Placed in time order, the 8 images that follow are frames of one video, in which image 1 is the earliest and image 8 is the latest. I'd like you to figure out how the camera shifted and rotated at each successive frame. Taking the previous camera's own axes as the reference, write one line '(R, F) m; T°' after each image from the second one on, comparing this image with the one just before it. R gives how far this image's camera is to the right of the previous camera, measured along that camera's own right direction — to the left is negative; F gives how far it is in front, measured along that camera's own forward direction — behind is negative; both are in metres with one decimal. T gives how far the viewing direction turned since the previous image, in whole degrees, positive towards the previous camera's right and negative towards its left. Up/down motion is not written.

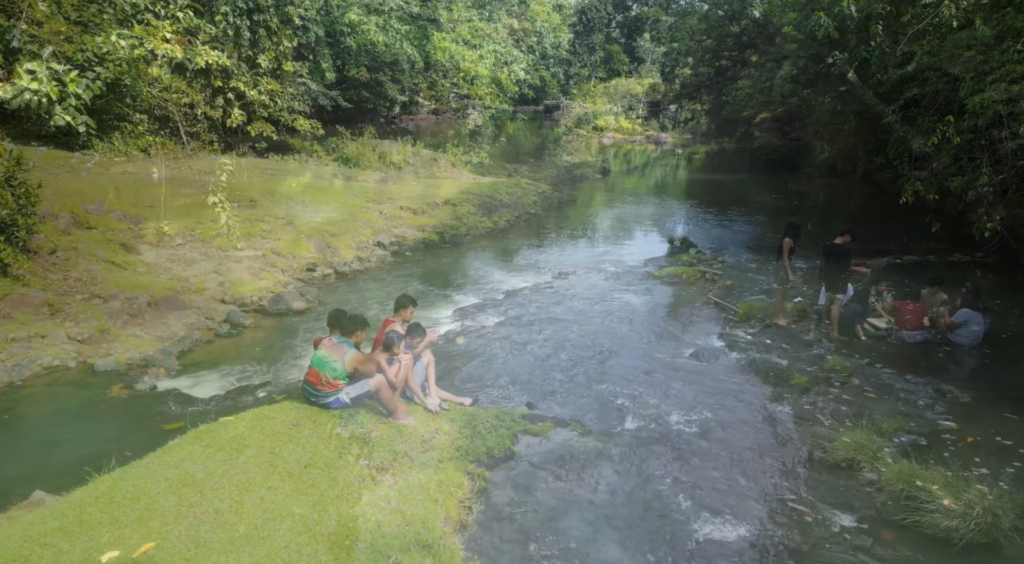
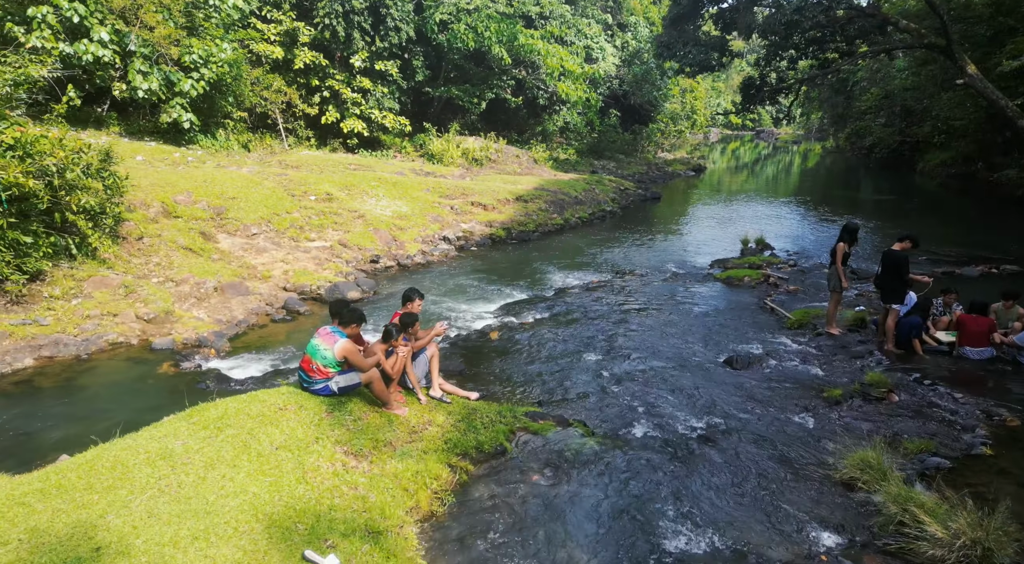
(+0.8, +0.1) m; -8°
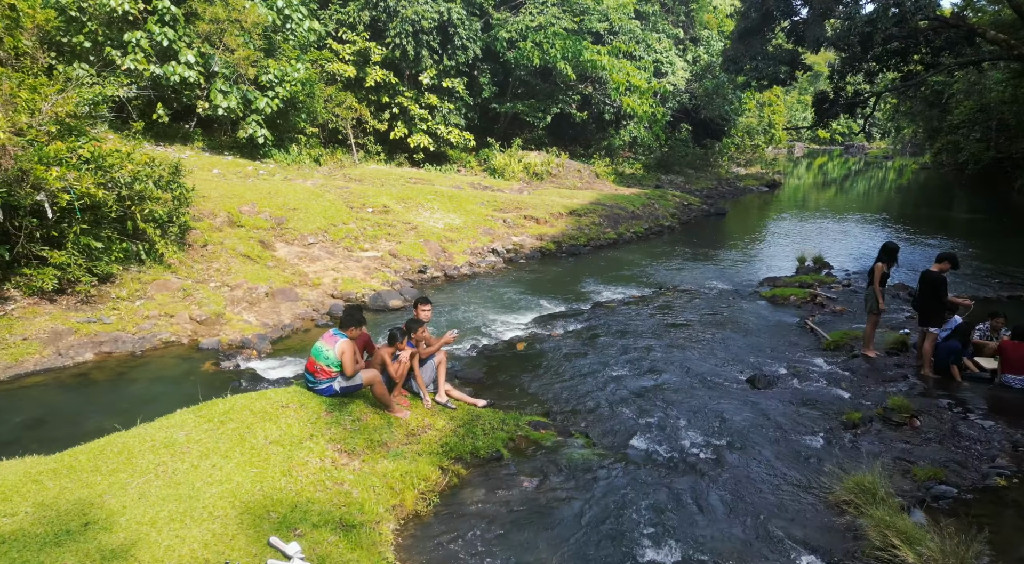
(+0.6, -0.1) m; -6°
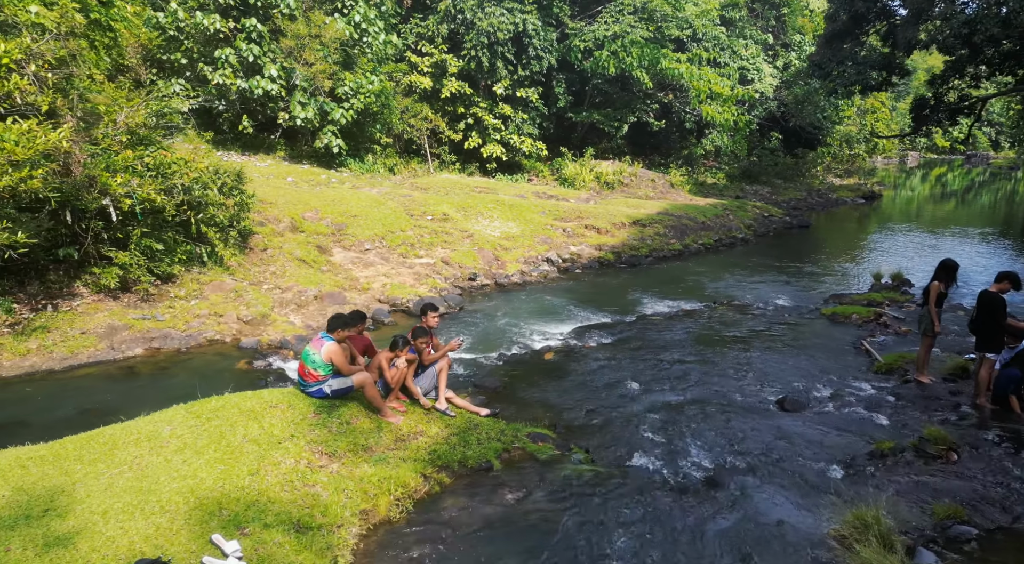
(+0.7, +0.2) m; -7°
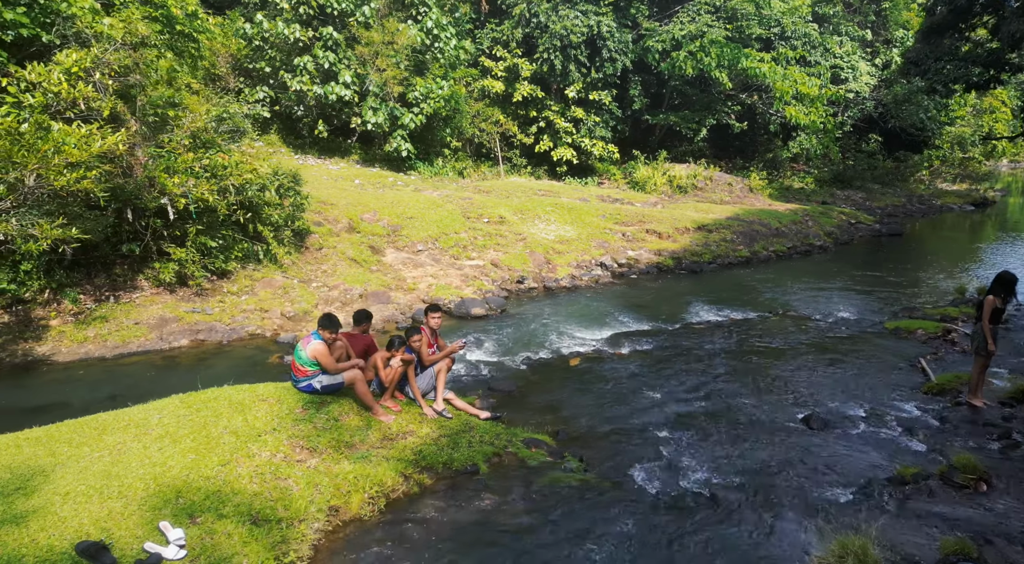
(+0.8, +0.2) m; -7°
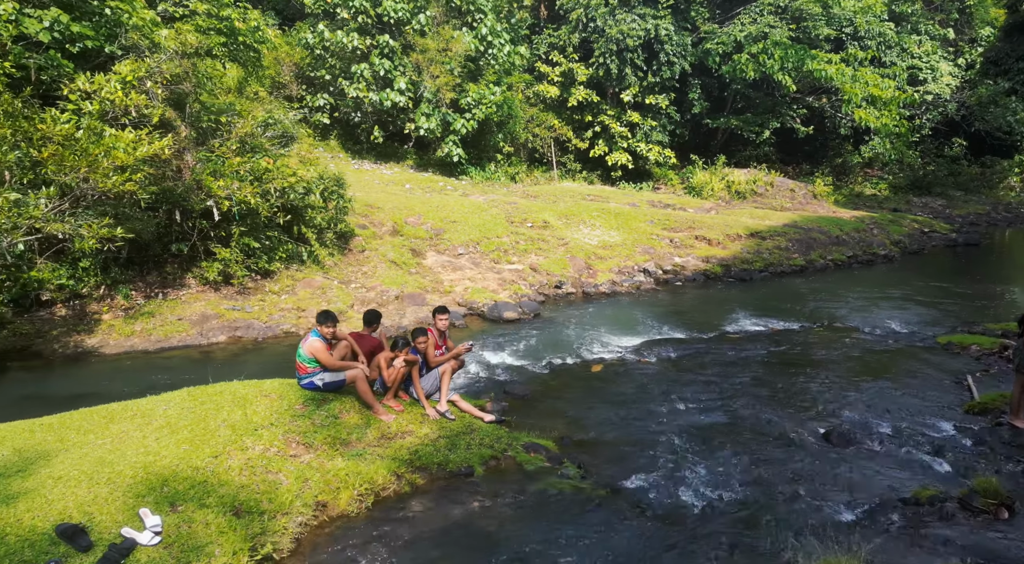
(+0.5, +0.1) m; -5°
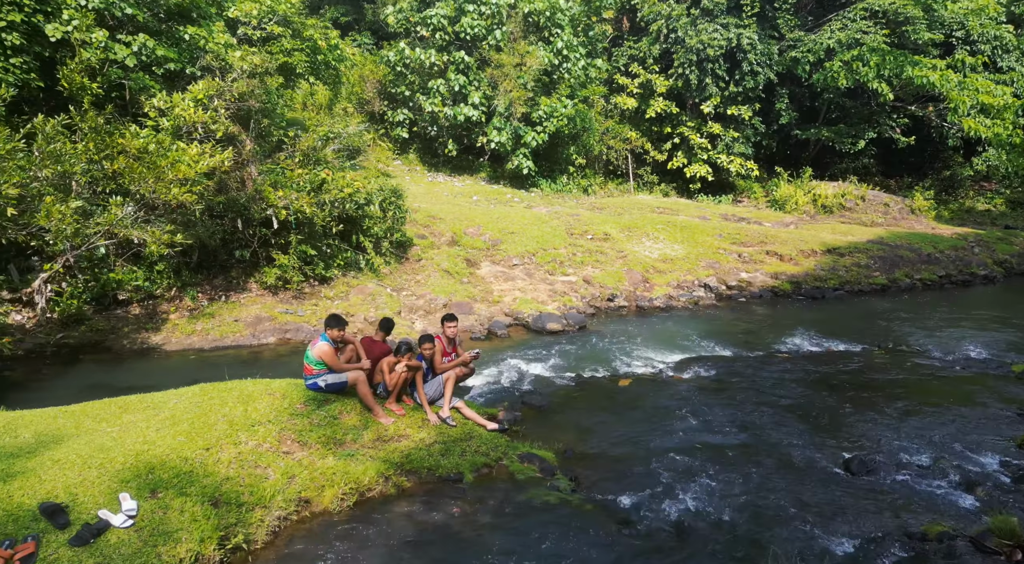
(+0.8, 0.0) m; -7°
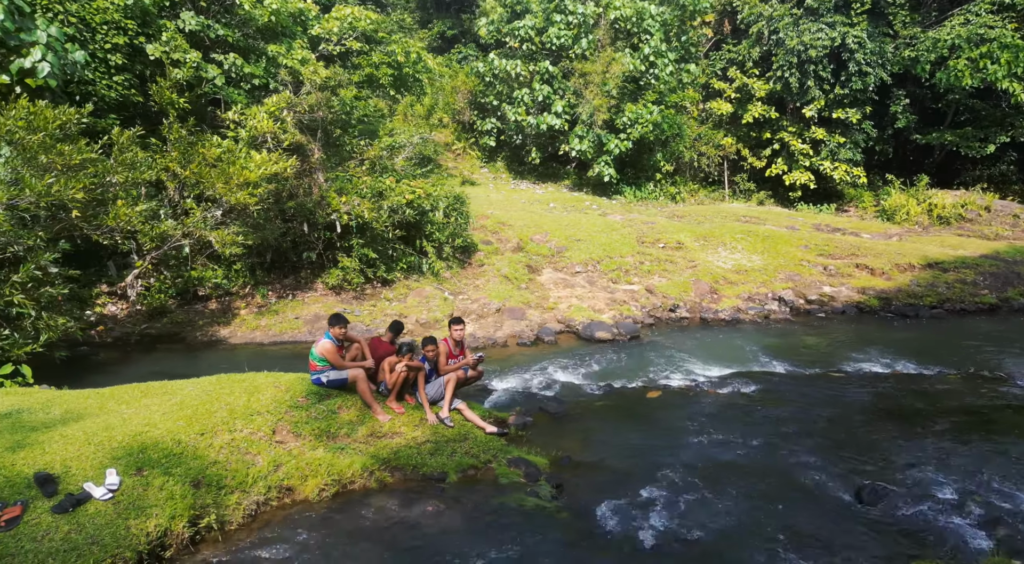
(+1.0, 0.0) m; -9°
